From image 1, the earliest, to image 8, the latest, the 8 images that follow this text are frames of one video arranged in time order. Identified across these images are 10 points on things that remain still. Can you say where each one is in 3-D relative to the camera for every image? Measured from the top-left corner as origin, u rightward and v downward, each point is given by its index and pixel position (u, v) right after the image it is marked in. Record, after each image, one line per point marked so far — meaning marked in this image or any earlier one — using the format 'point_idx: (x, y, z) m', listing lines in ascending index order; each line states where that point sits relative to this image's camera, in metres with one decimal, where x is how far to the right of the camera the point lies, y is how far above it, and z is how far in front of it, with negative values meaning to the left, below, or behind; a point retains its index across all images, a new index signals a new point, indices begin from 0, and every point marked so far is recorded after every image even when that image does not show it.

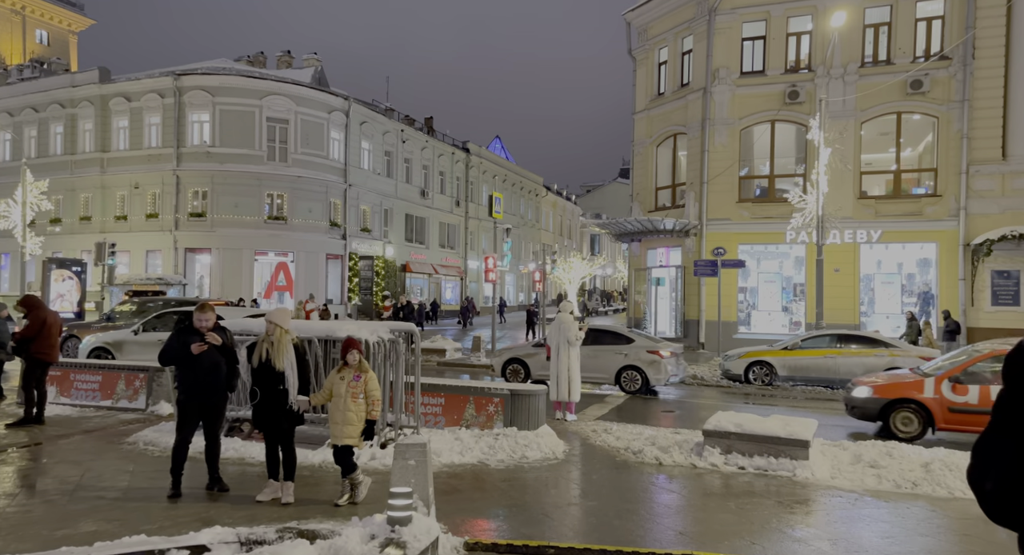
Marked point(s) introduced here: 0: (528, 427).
0: (+0.2, -1.8, +8.9) m
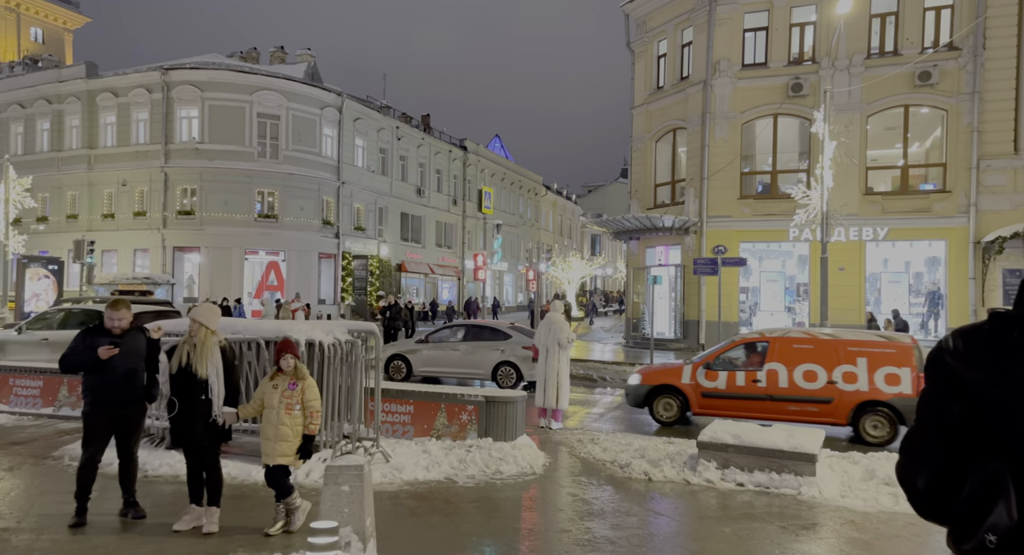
0: (-0.1, -1.7, +8.1) m
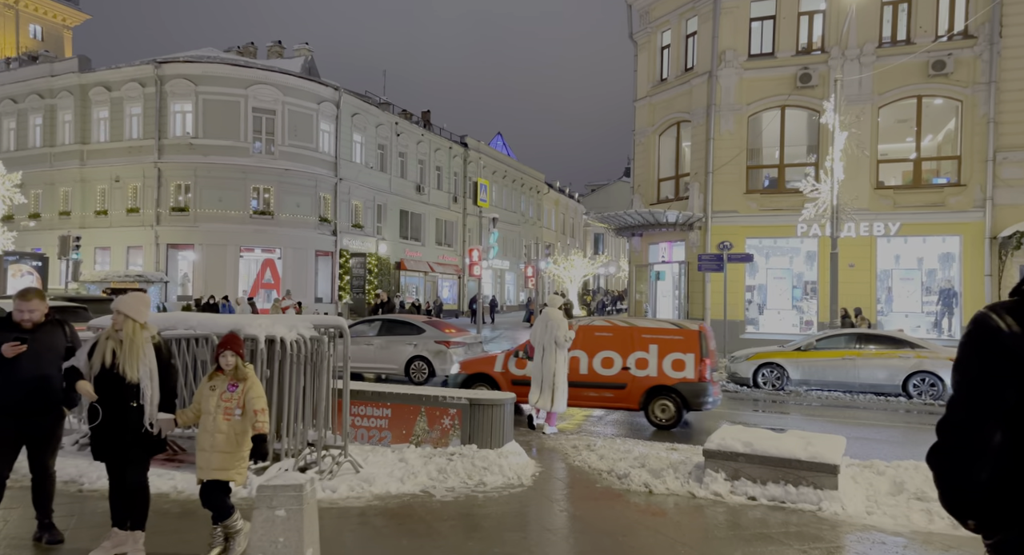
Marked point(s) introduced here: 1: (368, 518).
0: (-0.2, -1.6, +7.3) m
1: (-1.1, -1.8, +5.7) m
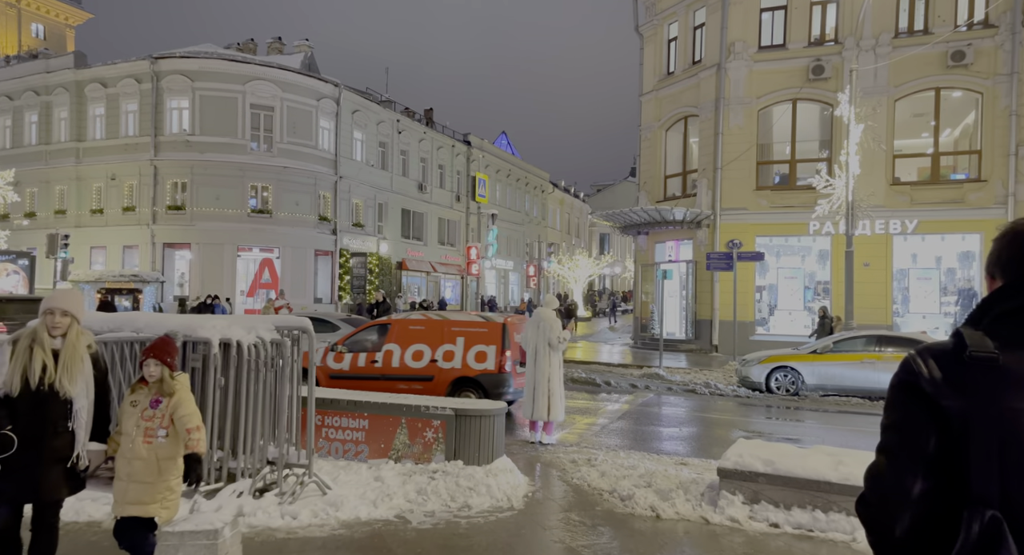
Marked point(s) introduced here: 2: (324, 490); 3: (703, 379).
0: (-0.3, -1.6, +6.5) m
1: (-1.2, -1.8, +4.9) m
2: (-1.4, -1.6, +5.7) m
3: (+4.2, -2.3, +16.6) m
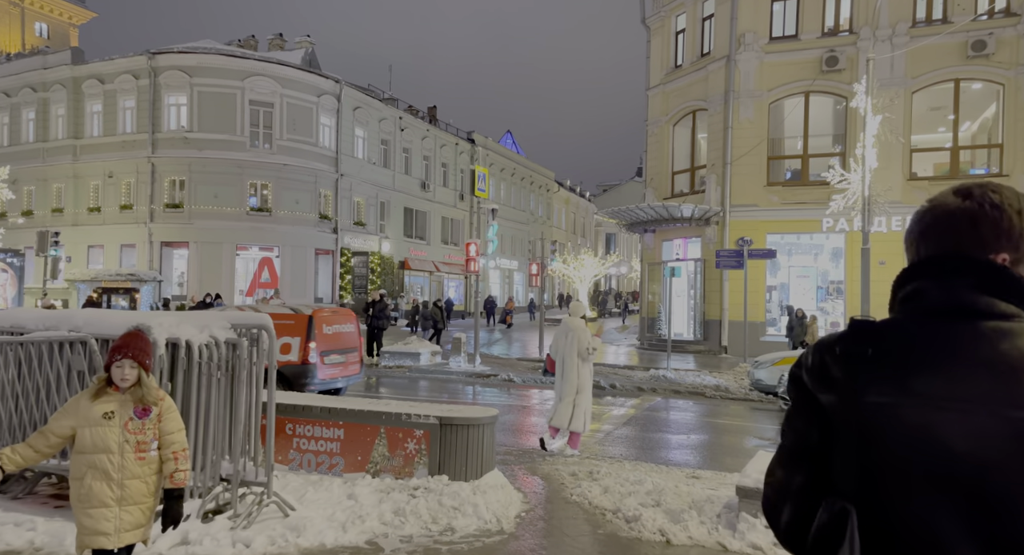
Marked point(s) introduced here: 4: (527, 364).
0: (-0.4, -1.5, +5.8) m
1: (-1.3, -1.7, +4.2) m
2: (-1.5, -1.5, +5.0) m
3: (+4.2, -2.2, +15.9) m
4: (+0.4, -2.2, +19.4) m
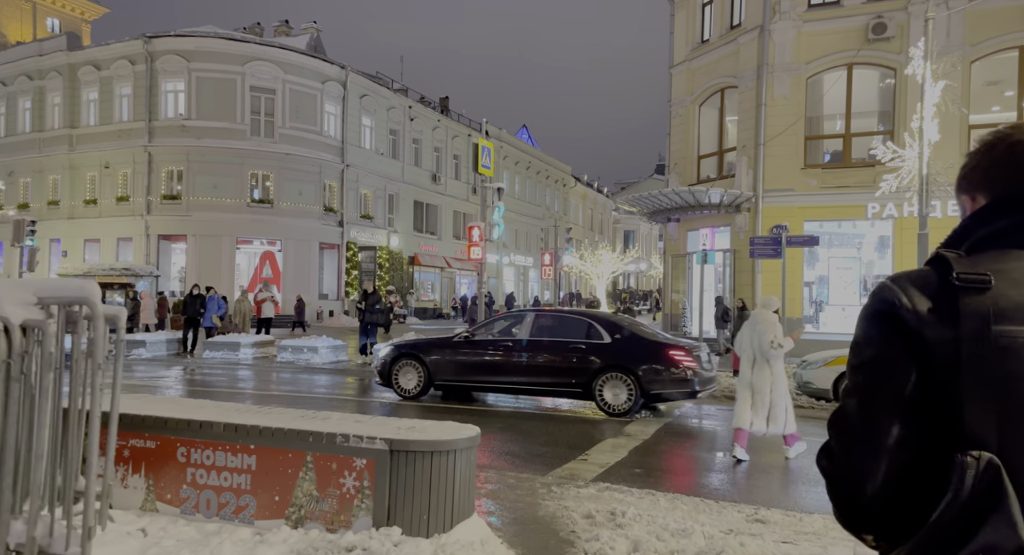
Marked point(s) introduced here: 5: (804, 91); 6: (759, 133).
0: (-0.5, -1.3, +3.9) m
1: (-1.4, -1.5, +2.3) m
2: (-1.6, -1.3, +3.1) m
3: (+4.4, -2.0, +13.9) m
4: (+0.6, -2.0, +17.5) m
5: (+7.8, +5.0, +19.9) m
6: (+6.6, +3.9, +20.0) m
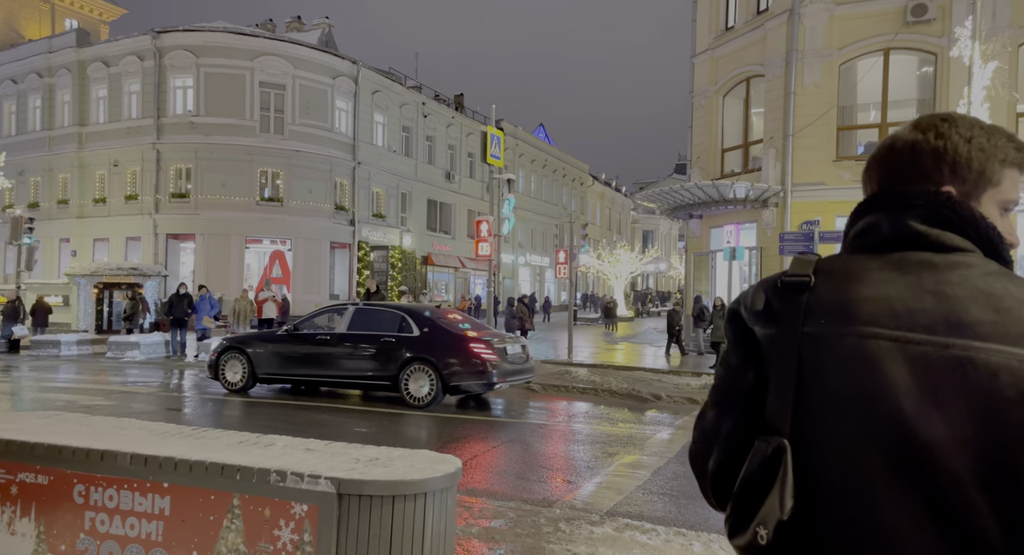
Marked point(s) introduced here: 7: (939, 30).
0: (-0.5, -1.2, +2.9) m
1: (-1.5, -1.4, +1.4) m
2: (-1.7, -1.3, +2.1) m
3: (+4.6, -2.0, +12.8) m
4: (+0.9, -2.0, +16.5) m
5: (+8.1, +5.0, +18.7) m
6: (+7.0, +3.9, +18.9) m
7: (+10.0, +5.8, +17.6) m
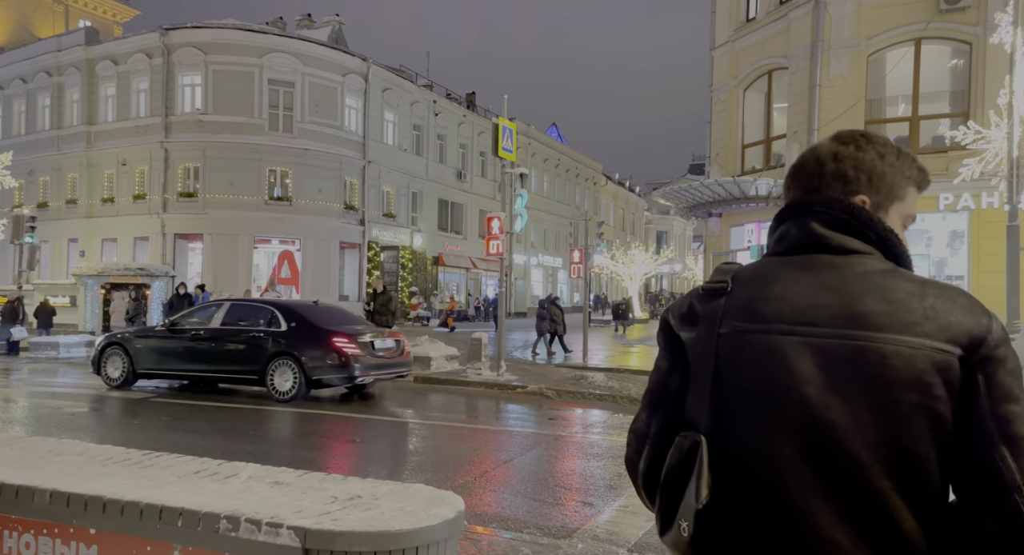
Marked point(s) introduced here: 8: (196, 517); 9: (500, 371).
0: (-0.5, -1.2, +2.3) m
1: (-1.5, -1.4, +0.7) m
2: (-1.6, -1.2, +1.5) m
3: (+4.8, -2.0, +12.0) m
4: (+1.2, -2.0, +15.8) m
5: (+8.4, +5.0, +17.9) m
6: (+7.3, +3.9, +18.1) m
7: (+10.3, +5.8, +16.8) m
8: (-1.0, -0.8, +2.5) m
9: (-0.2, -1.8, +14.3) m
